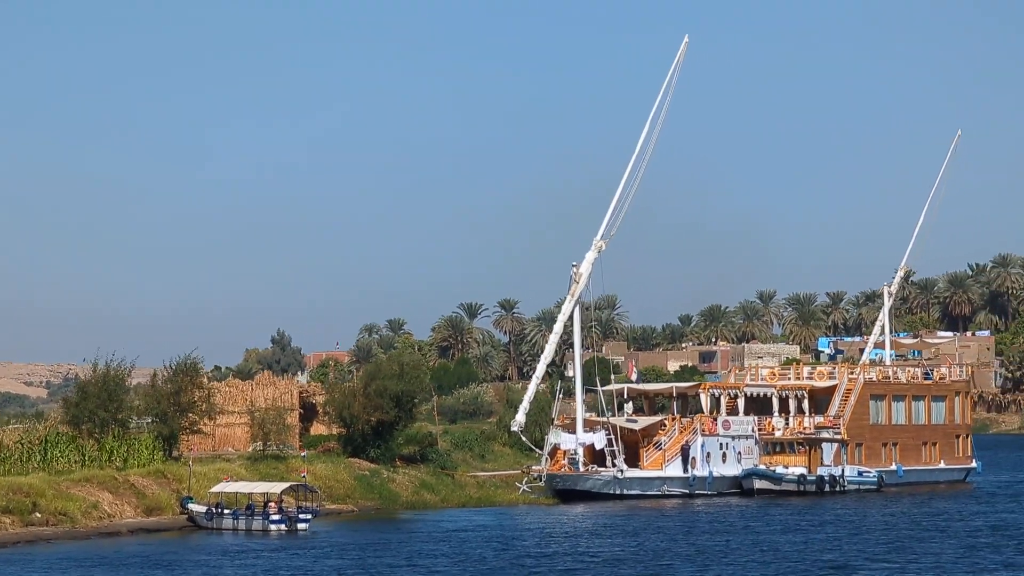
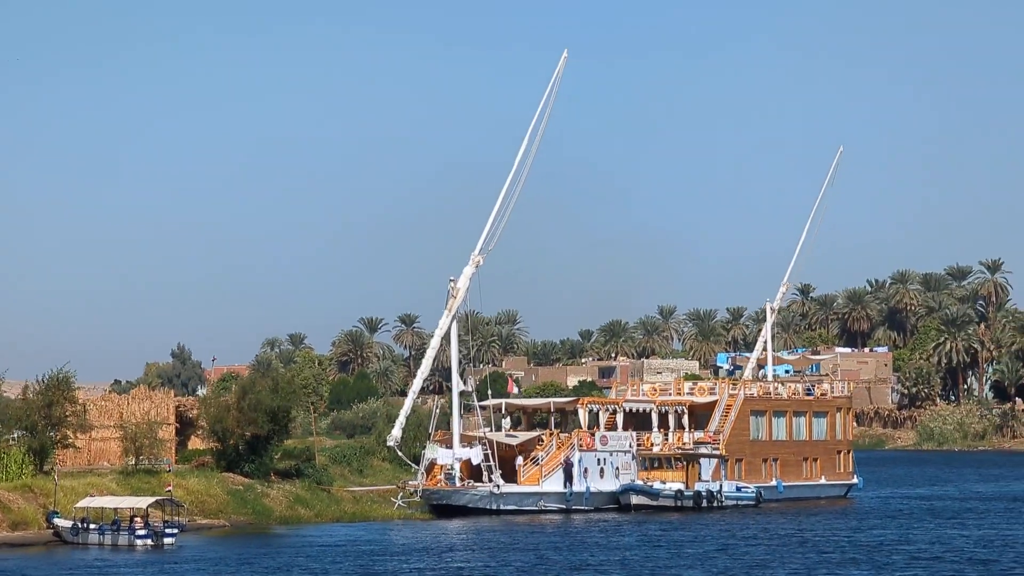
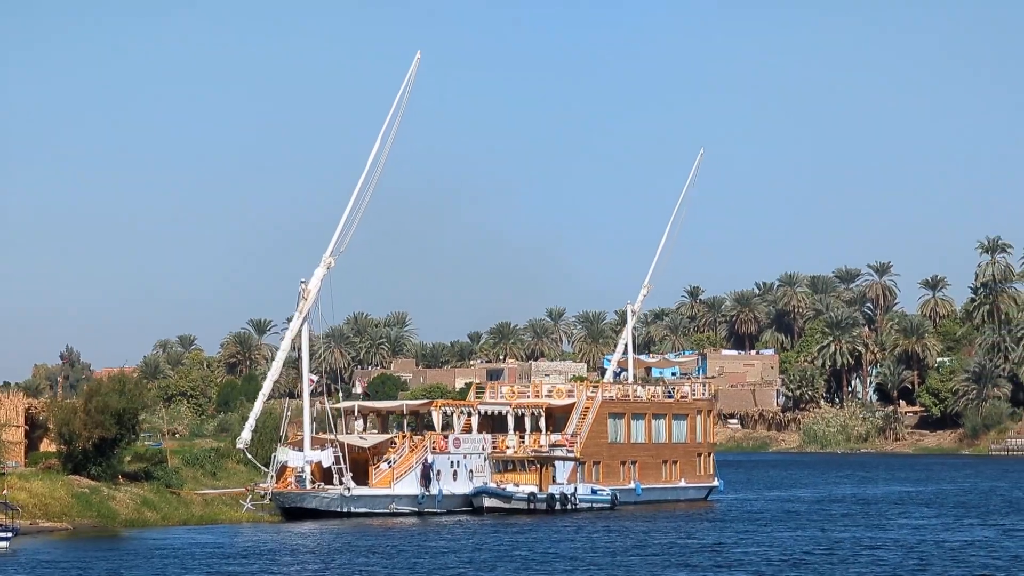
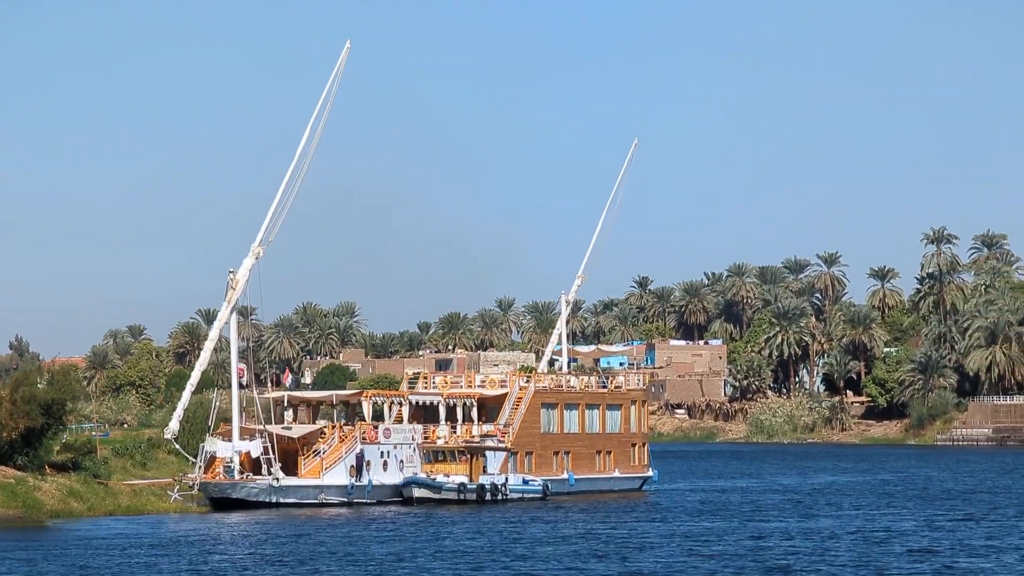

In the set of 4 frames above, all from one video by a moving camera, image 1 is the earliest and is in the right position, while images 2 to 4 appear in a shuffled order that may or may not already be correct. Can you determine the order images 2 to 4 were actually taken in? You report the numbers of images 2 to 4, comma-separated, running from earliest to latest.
2, 3, 4
